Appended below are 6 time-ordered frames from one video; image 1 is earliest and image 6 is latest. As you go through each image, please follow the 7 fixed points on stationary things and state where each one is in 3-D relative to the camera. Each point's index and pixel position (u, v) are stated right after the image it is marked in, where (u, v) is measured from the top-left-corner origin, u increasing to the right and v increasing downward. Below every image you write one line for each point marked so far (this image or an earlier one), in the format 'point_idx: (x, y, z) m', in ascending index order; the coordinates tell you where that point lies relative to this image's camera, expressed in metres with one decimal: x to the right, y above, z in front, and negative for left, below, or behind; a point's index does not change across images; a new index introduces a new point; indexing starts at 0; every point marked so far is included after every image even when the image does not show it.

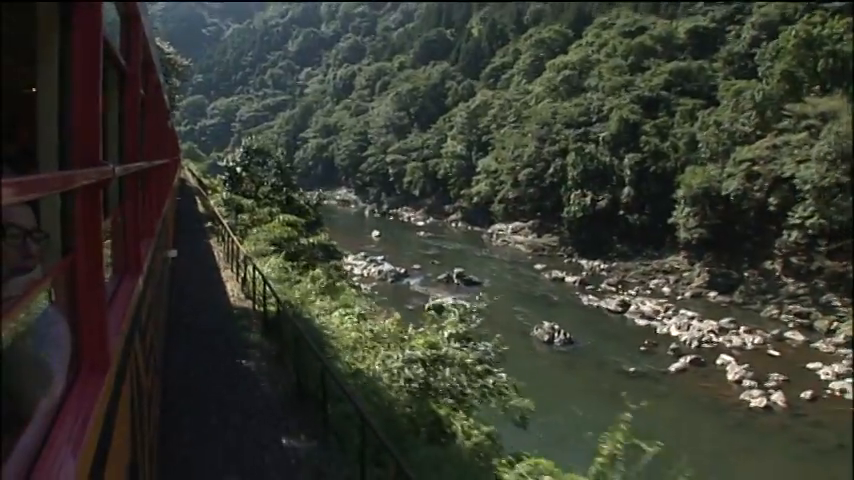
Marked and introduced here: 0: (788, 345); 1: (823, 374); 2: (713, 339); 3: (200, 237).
0: (+7.7, -2.2, +18.2) m
1: (+7.2, -2.5, +15.9) m
2: (+6.1, -2.1, +18.5) m
3: (-3.3, +0.2, +12.9) m
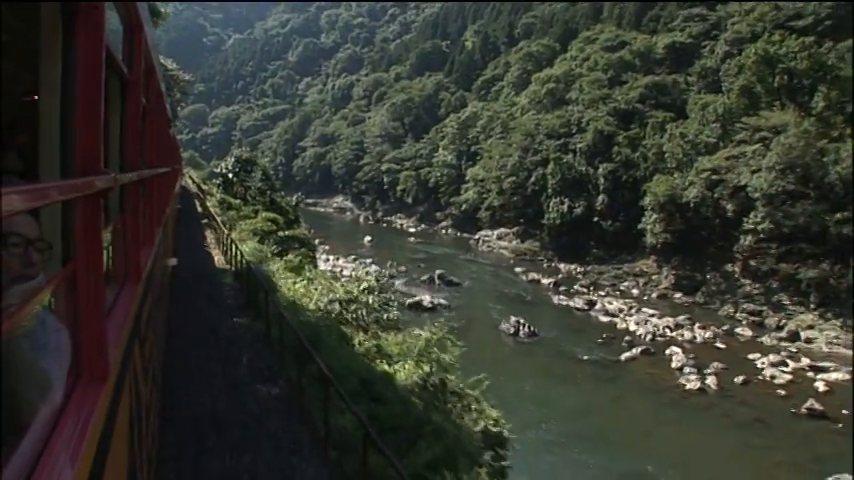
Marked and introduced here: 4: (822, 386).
0: (+7.2, -2.3, +19.9) m
1: (+6.7, -2.5, +17.5) m
2: (+5.6, -2.2, +20.2) m
3: (-3.8, +0.3, +14.6) m
4: (+7.2, -2.7, +15.8) m
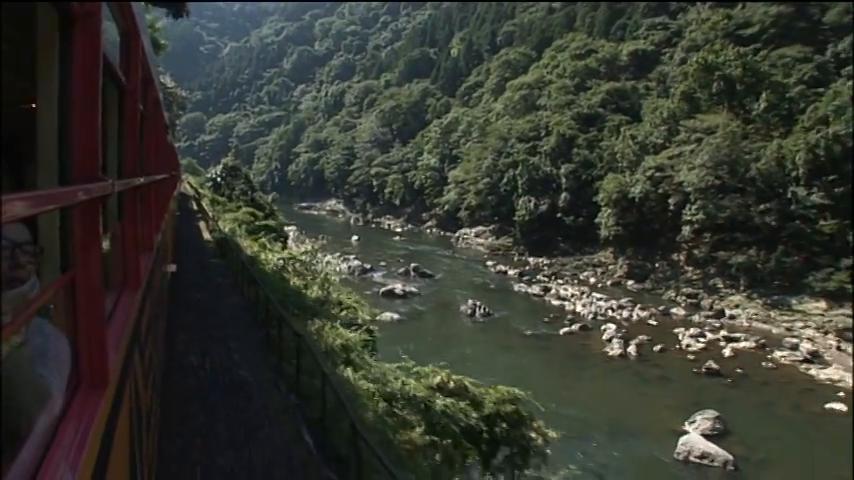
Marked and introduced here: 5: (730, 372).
0: (+6.3, -2.0, +22.6) m
1: (+5.9, -2.2, +20.2) m
2: (+4.8, -1.9, +22.9) m
3: (-4.6, +0.4, +17.3) m
4: (+6.4, -2.4, +18.5) m
5: (+5.9, -2.6, +16.7) m
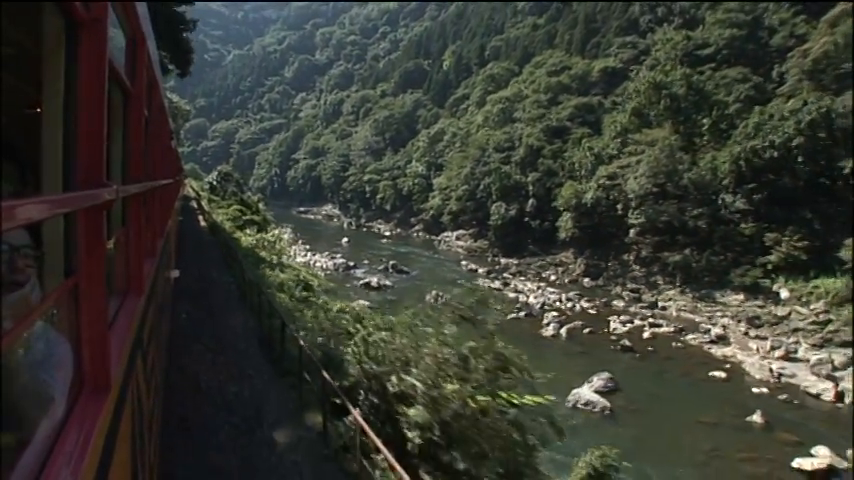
0: (+5.4, -2.0, +25.7) m
1: (+5.0, -2.2, +23.4) m
2: (+3.9, -1.9, +26.0) m
3: (-5.5, +0.5, +20.5) m
4: (+5.5, -2.4, +21.6) m
5: (+4.9, -2.5, +19.8) m
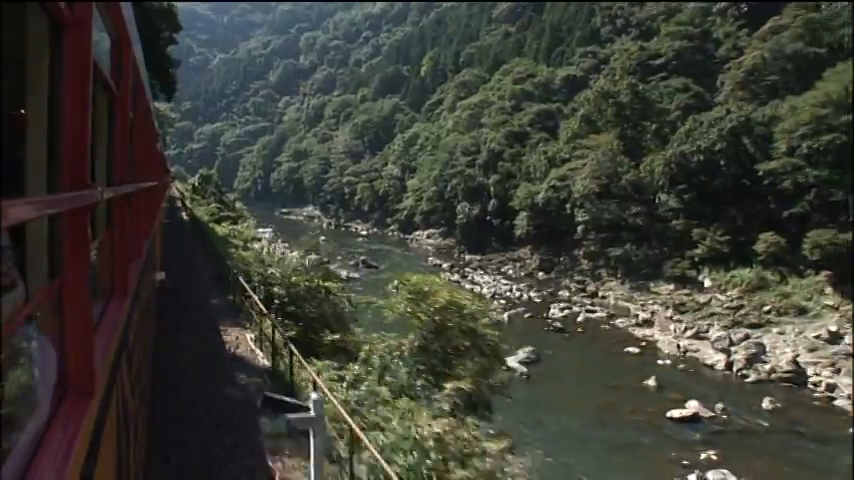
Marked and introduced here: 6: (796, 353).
0: (+4.2, -1.9, +28.4) m
1: (+3.8, -2.1, +26.0) m
2: (+2.6, -1.8, +28.6) m
3: (-6.7, +0.7, +23.0) m
4: (+4.3, -2.2, +24.3) m
5: (+3.8, -2.4, +22.5) m
6: (+8.2, -2.5, +19.4) m
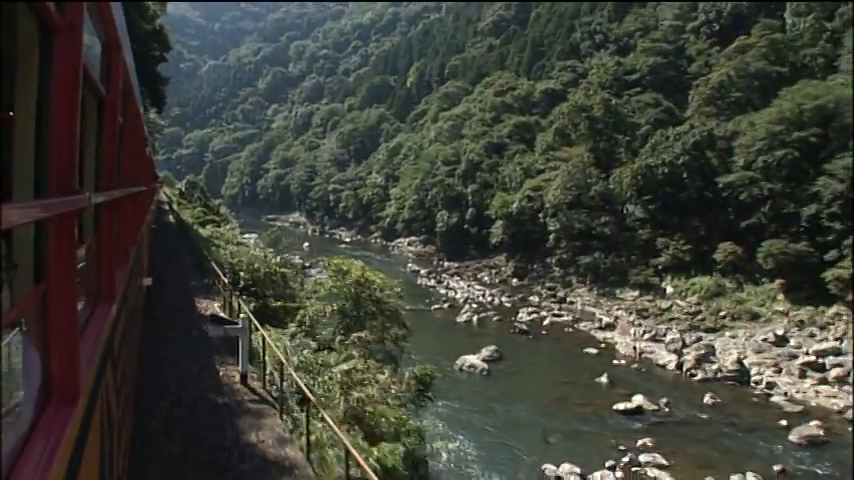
0: (+3.4, -2.1, +29.6) m
1: (+3.0, -2.3, +27.2) m
2: (+1.8, -2.0, +29.8) m
3: (-7.4, +0.6, +24.1) m
4: (+3.5, -2.4, +25.5) m
5: (+3.0, -2.5, +23.7) m
6: (+7.5, -2.7, +20.6) m
